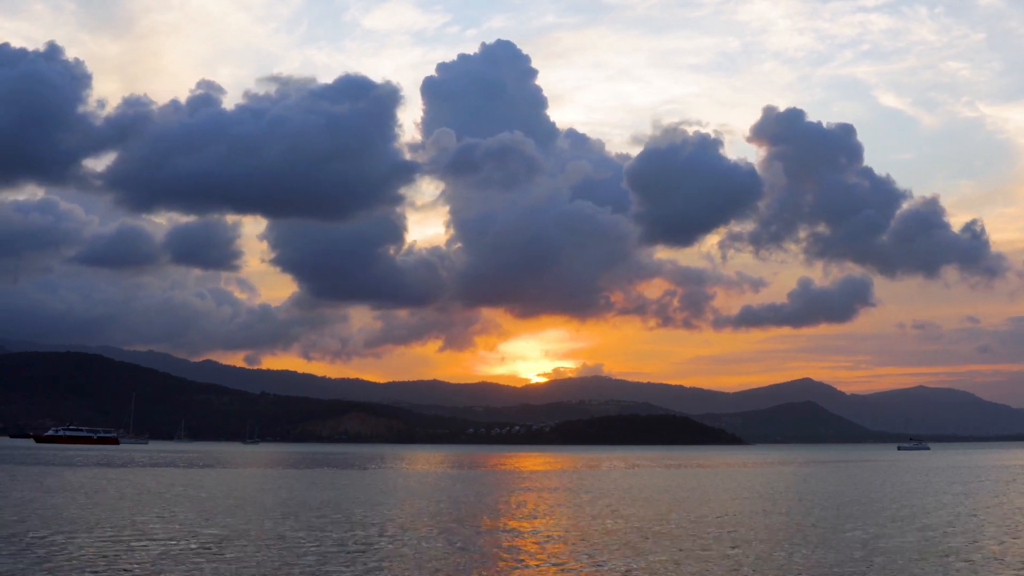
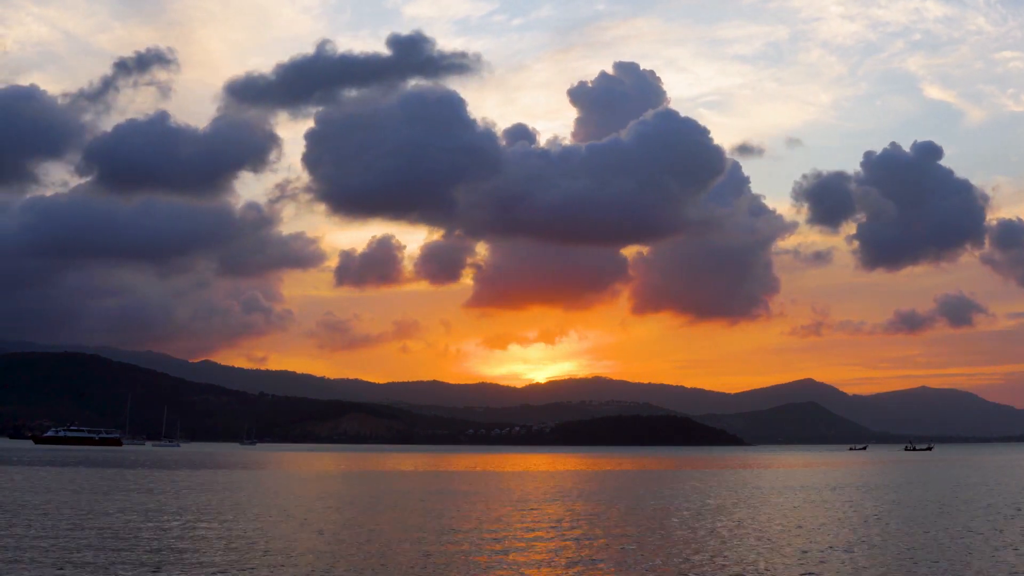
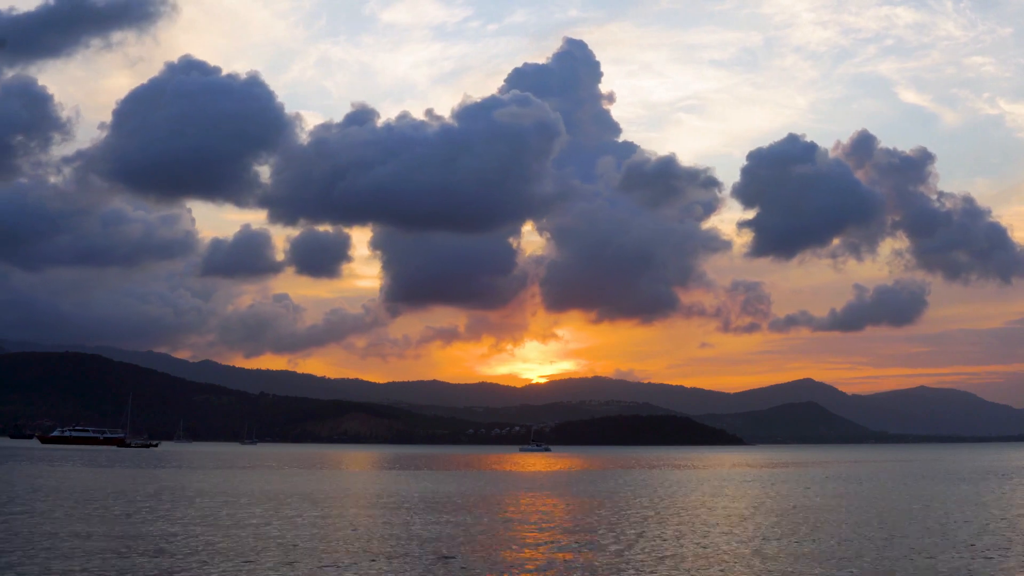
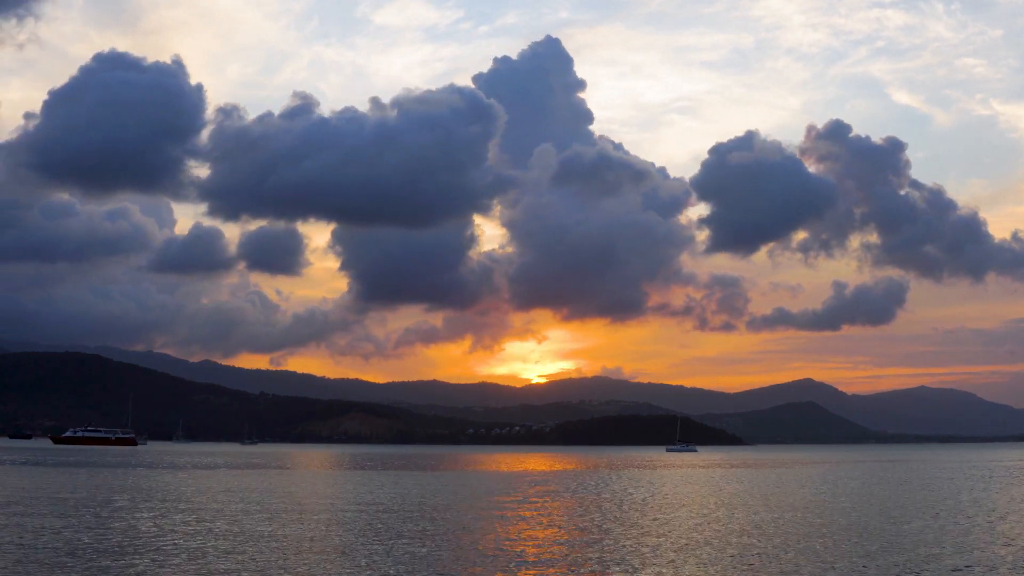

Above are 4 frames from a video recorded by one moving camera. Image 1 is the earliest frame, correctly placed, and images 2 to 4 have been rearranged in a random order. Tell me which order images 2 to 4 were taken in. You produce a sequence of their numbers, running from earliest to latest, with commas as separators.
4, 3, 2
